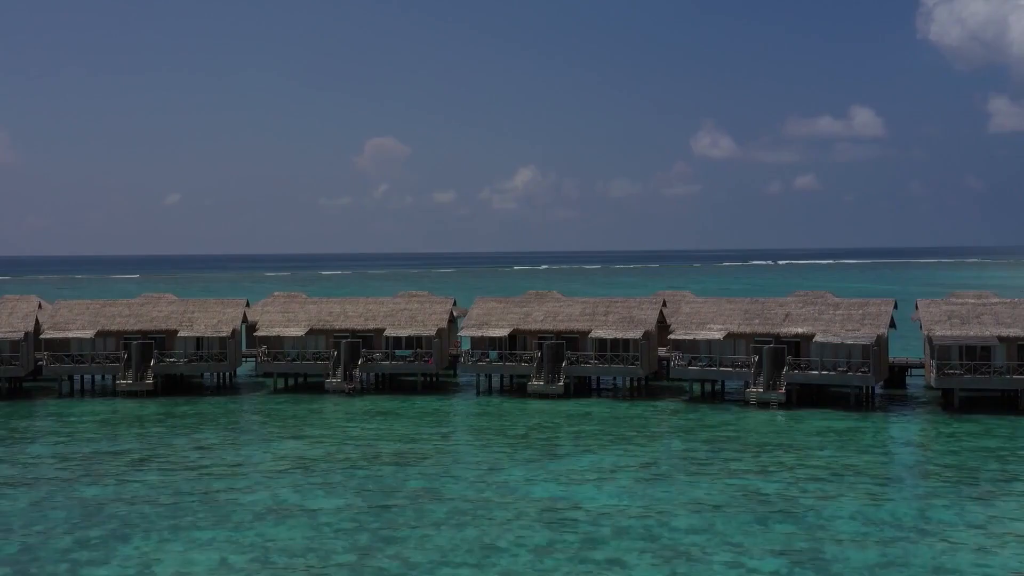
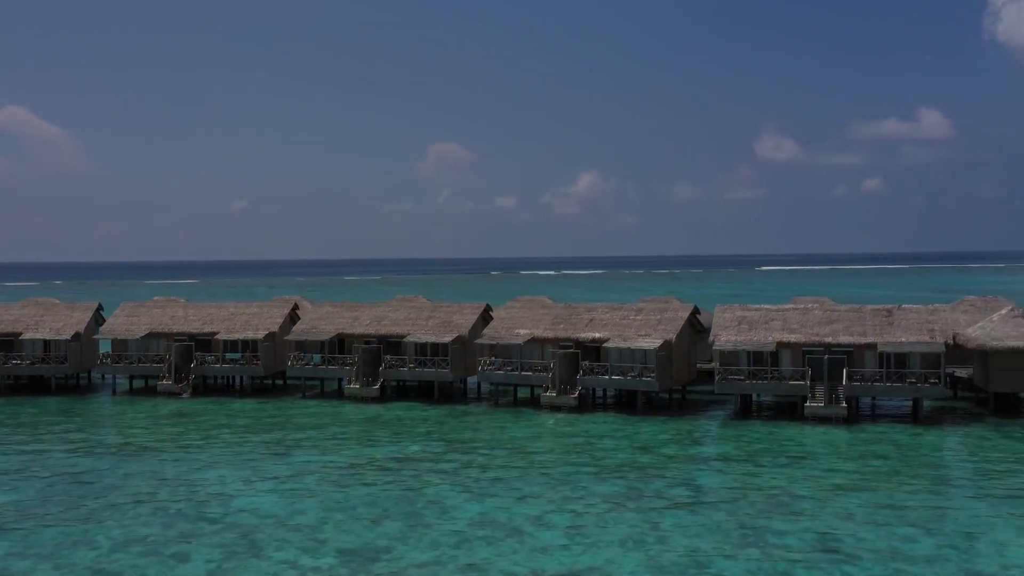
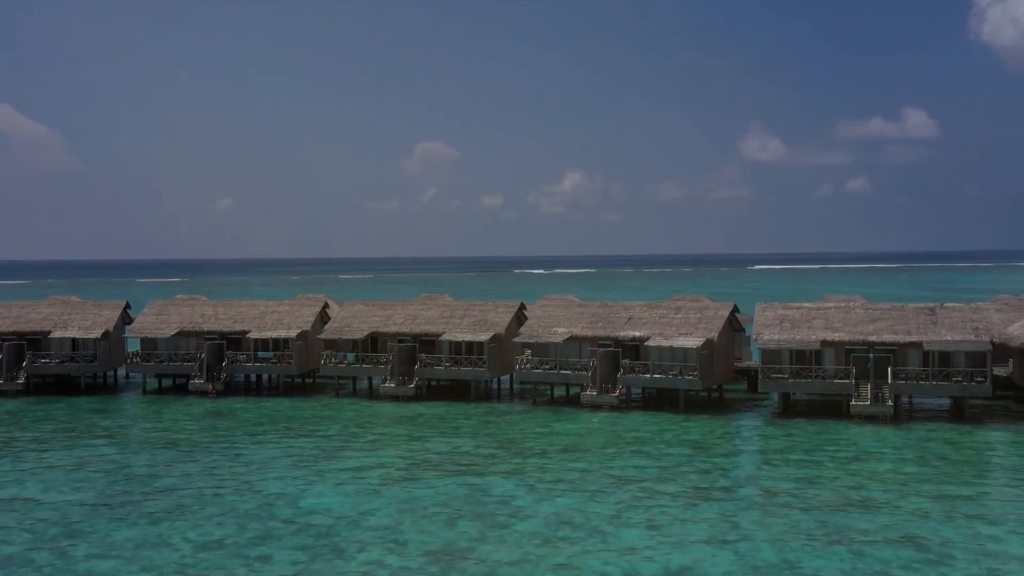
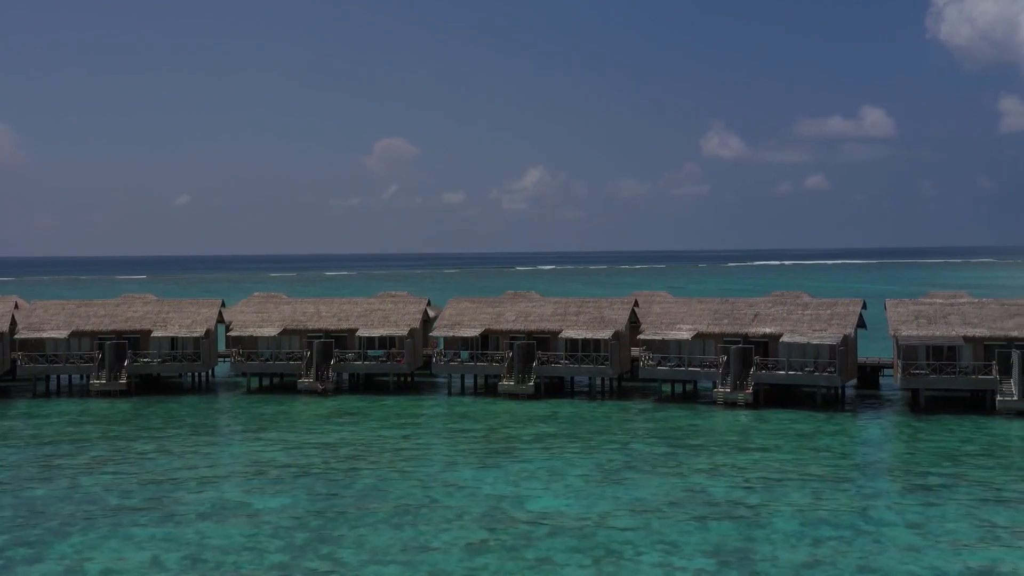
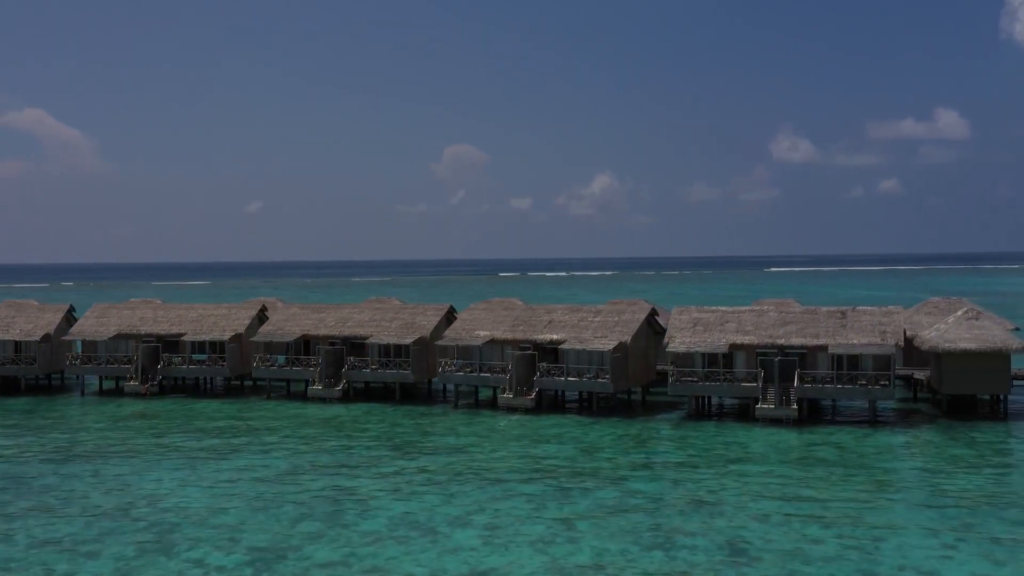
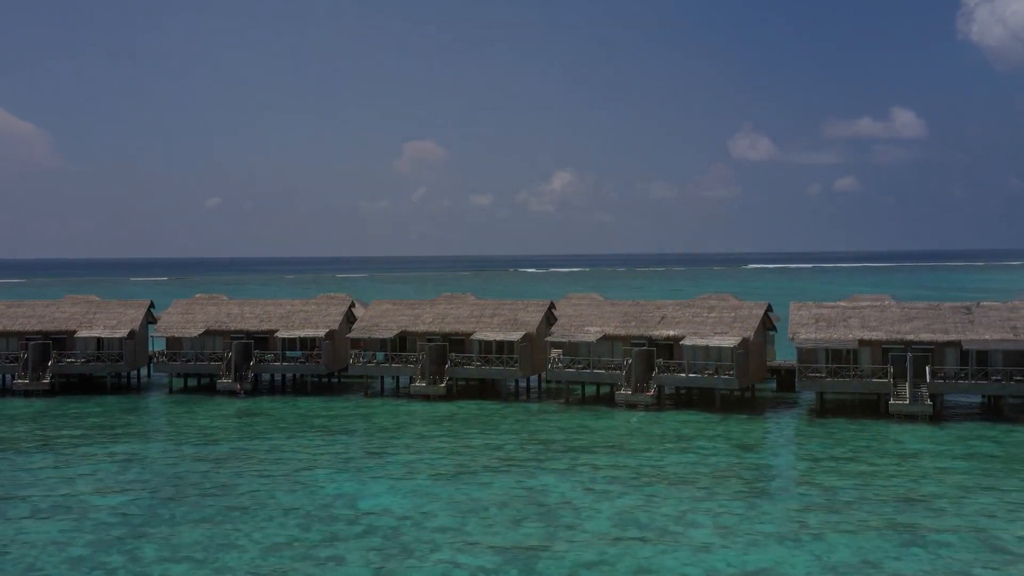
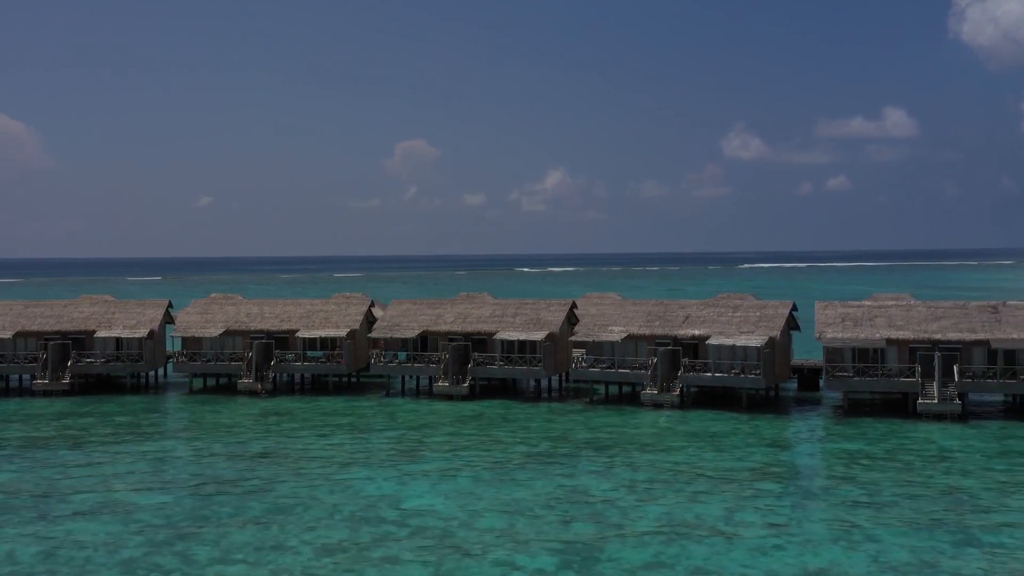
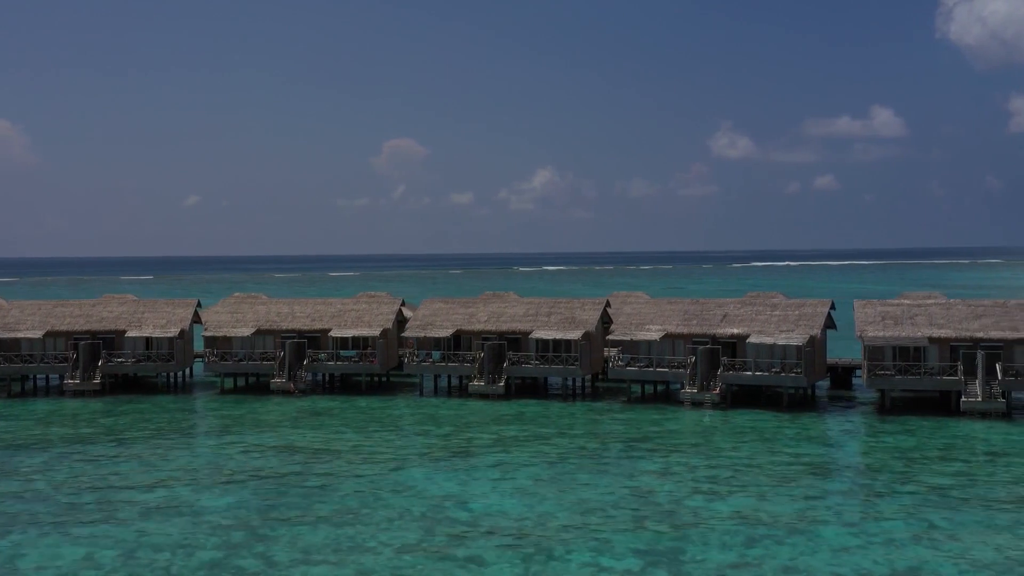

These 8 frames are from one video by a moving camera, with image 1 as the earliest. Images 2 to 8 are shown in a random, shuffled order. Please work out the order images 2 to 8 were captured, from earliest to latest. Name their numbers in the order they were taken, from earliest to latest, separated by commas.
4, 8, 7, 6, 3, 2, 5
